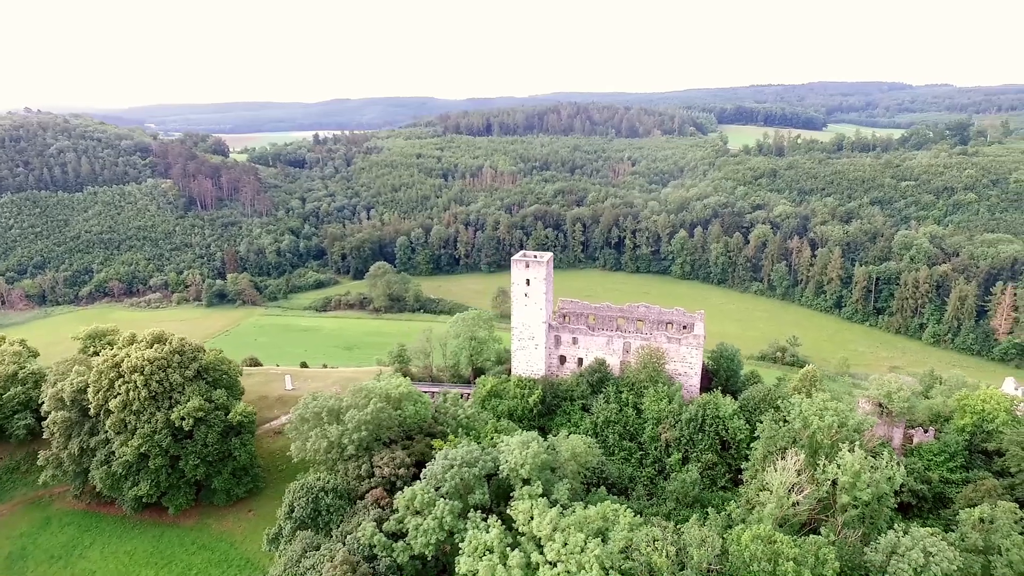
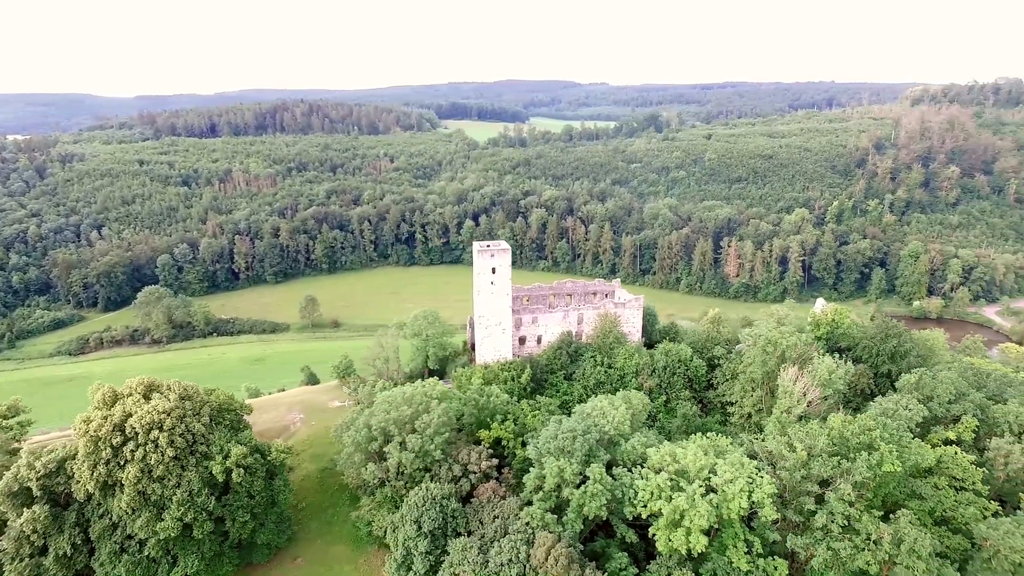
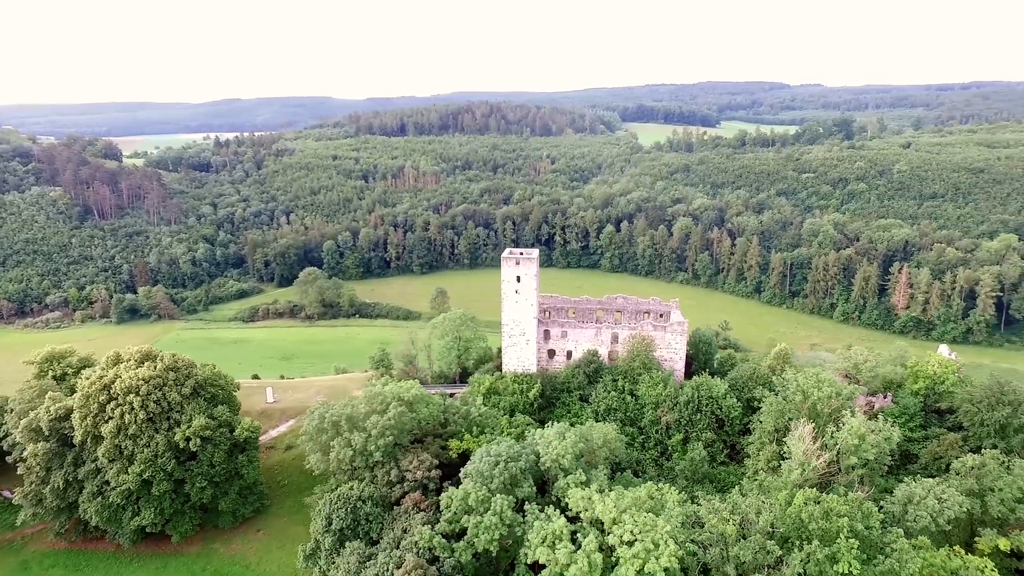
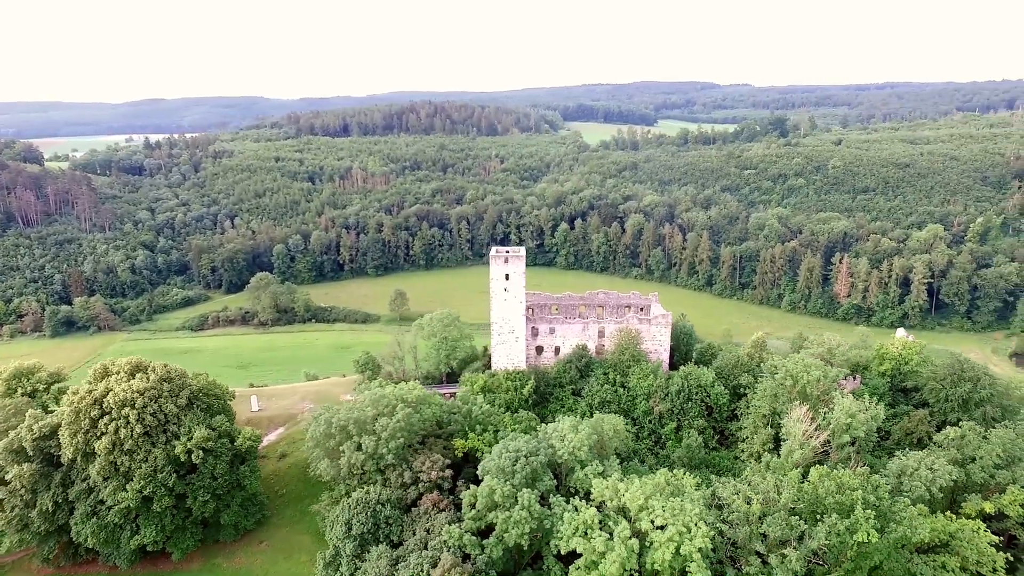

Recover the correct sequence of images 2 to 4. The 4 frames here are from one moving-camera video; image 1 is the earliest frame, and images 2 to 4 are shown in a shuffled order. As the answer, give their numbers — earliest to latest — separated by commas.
3, 4, 2
